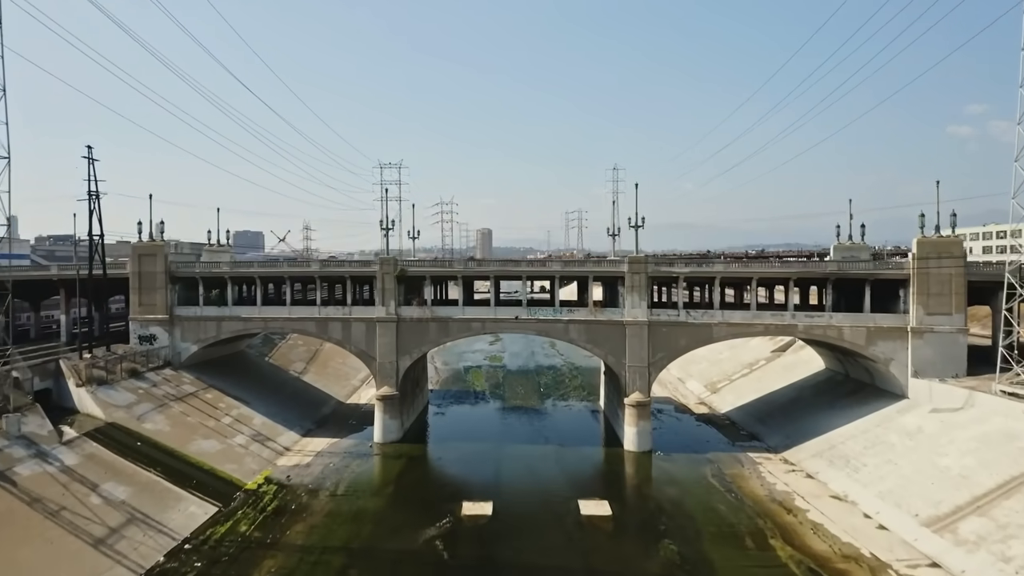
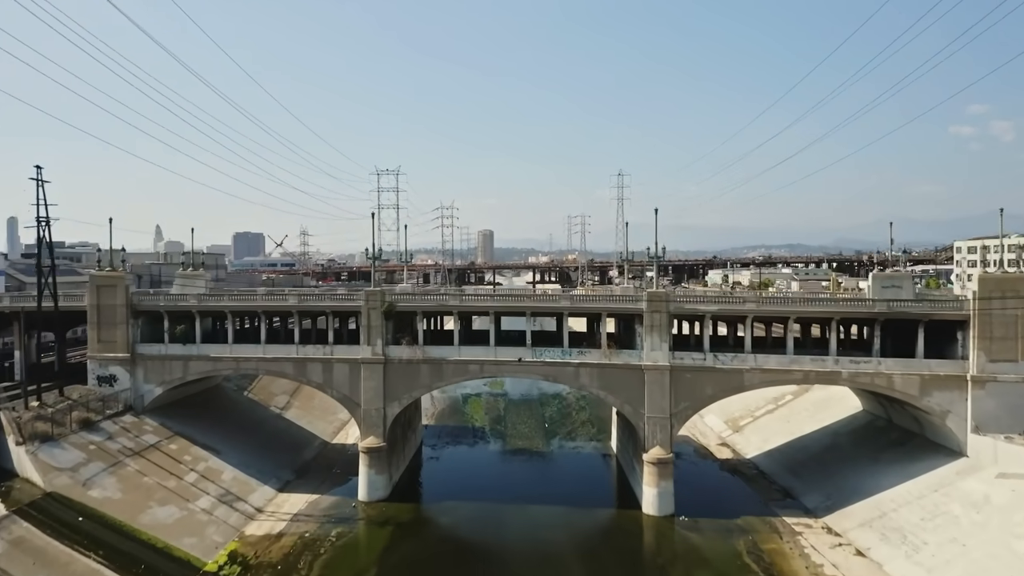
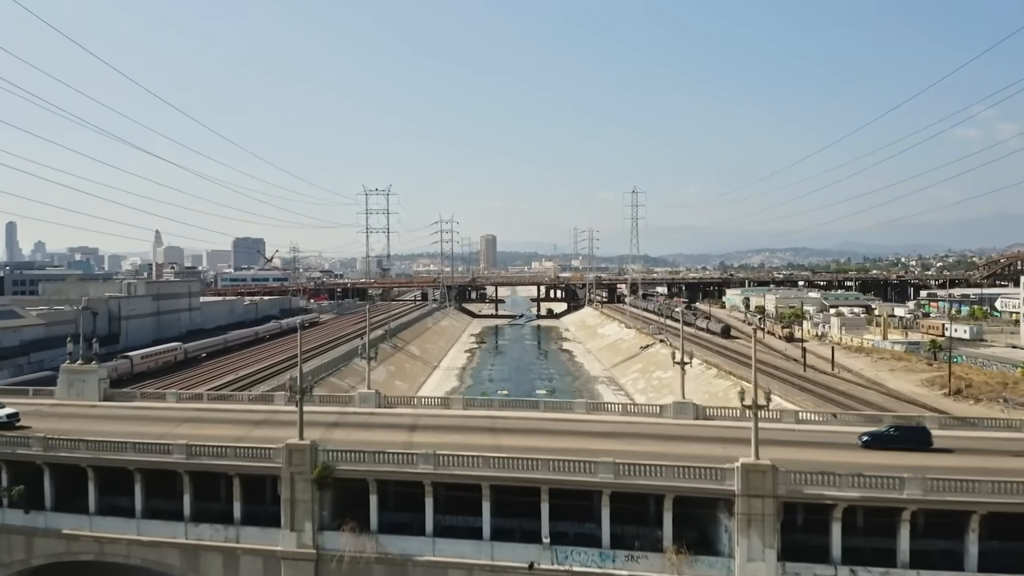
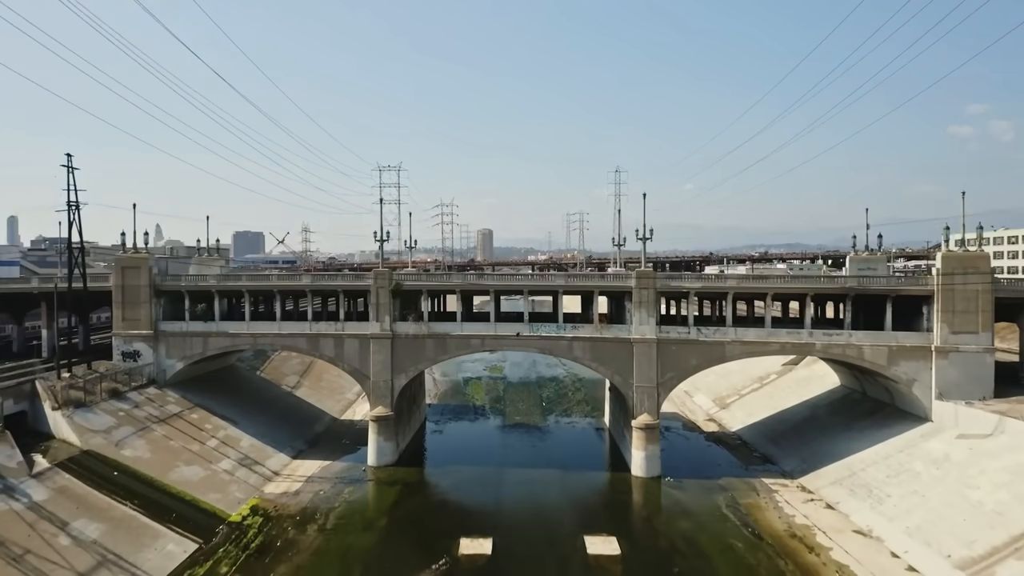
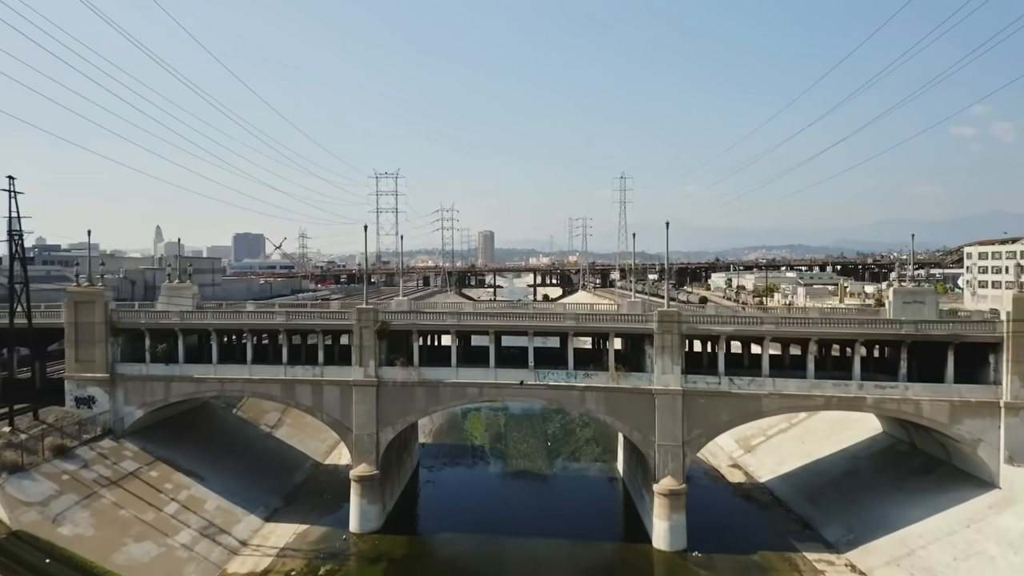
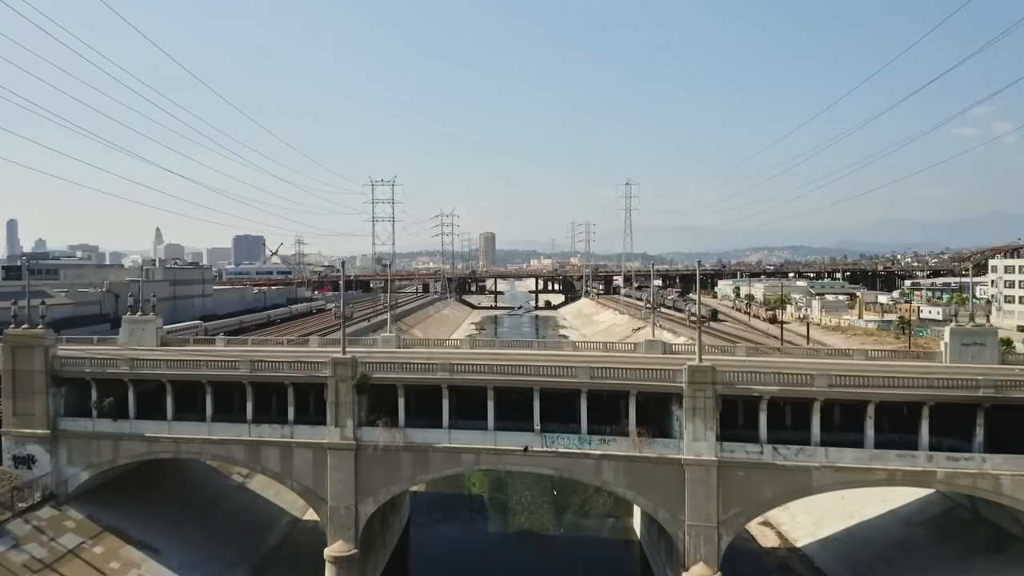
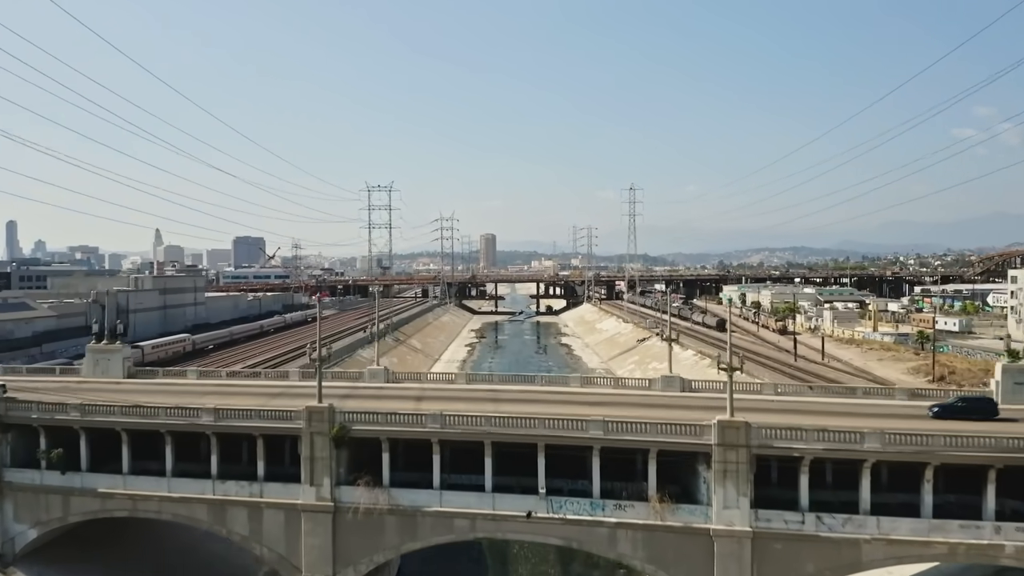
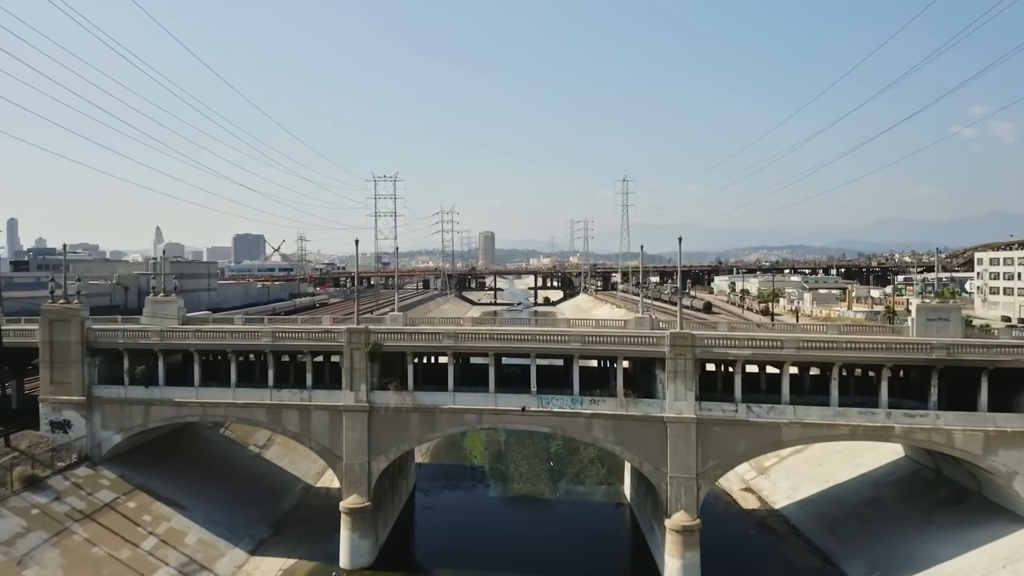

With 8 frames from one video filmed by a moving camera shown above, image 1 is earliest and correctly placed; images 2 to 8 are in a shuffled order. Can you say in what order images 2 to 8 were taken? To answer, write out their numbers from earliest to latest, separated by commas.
4, 2, 5, 8, 6, 7, 3
